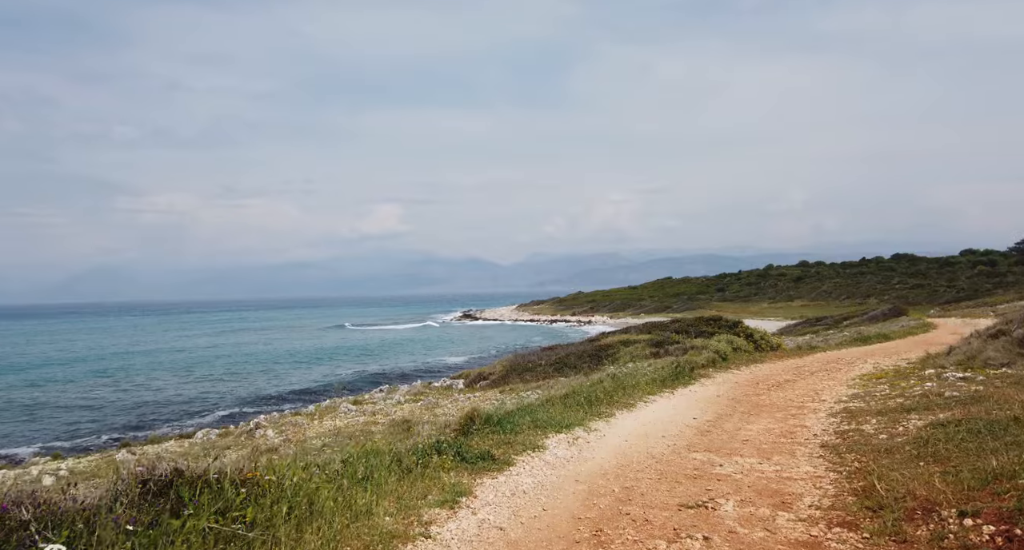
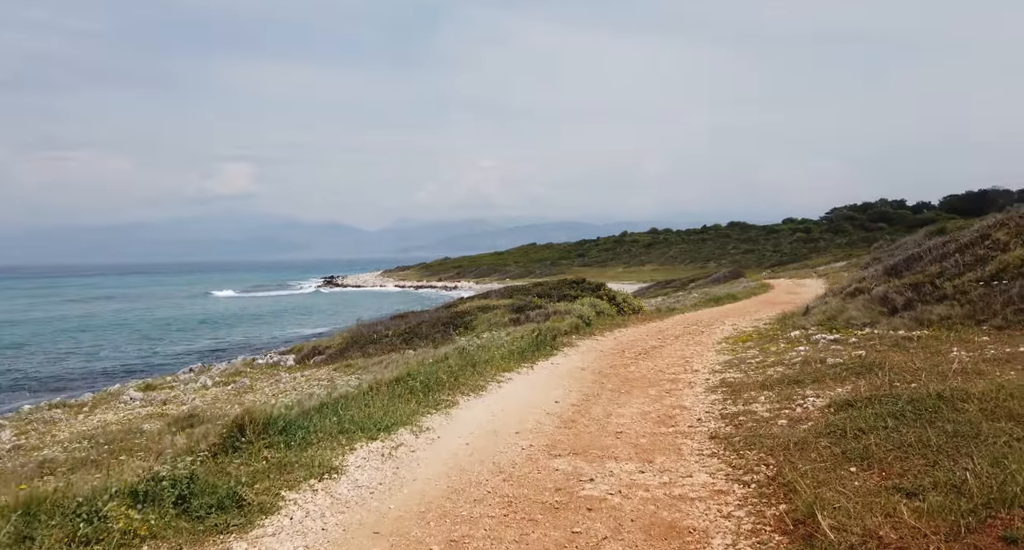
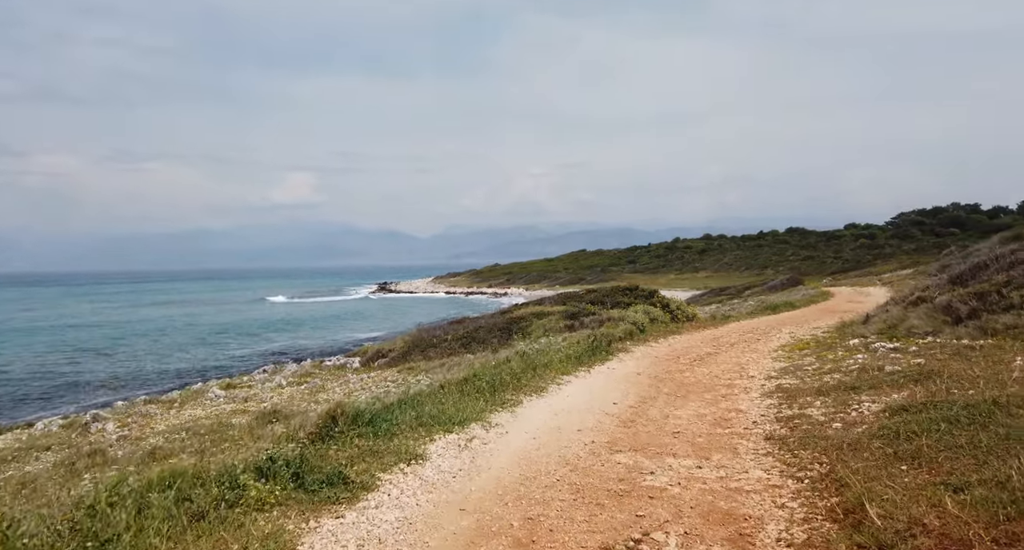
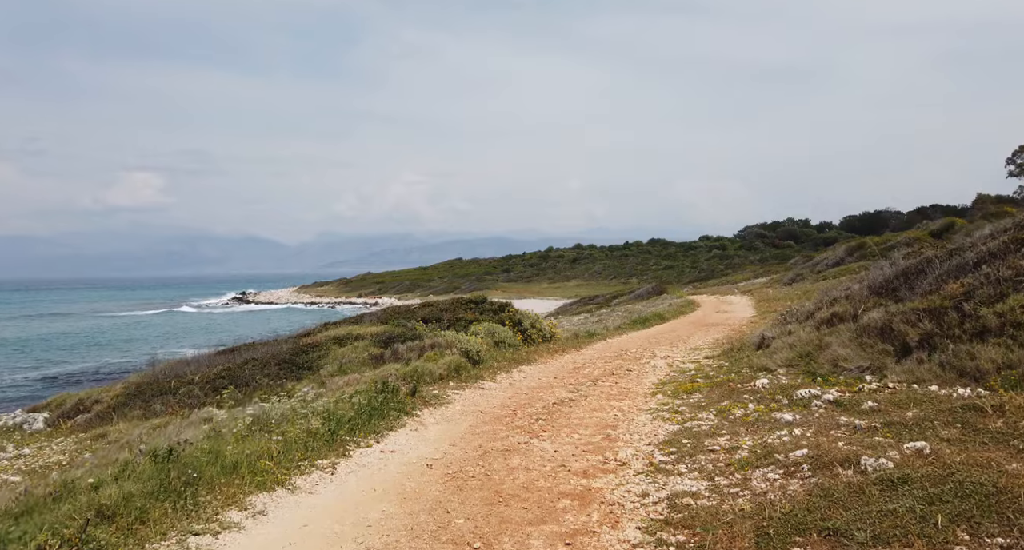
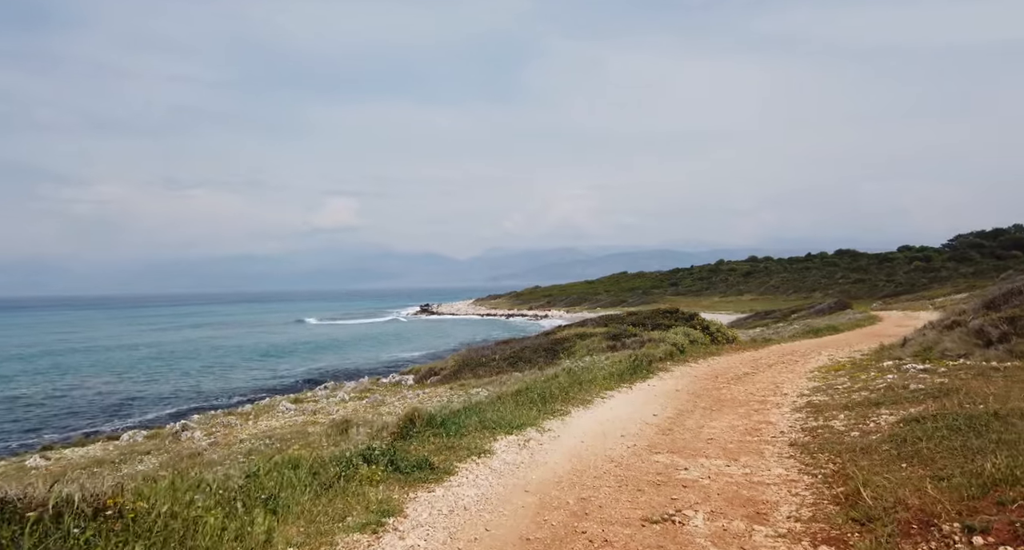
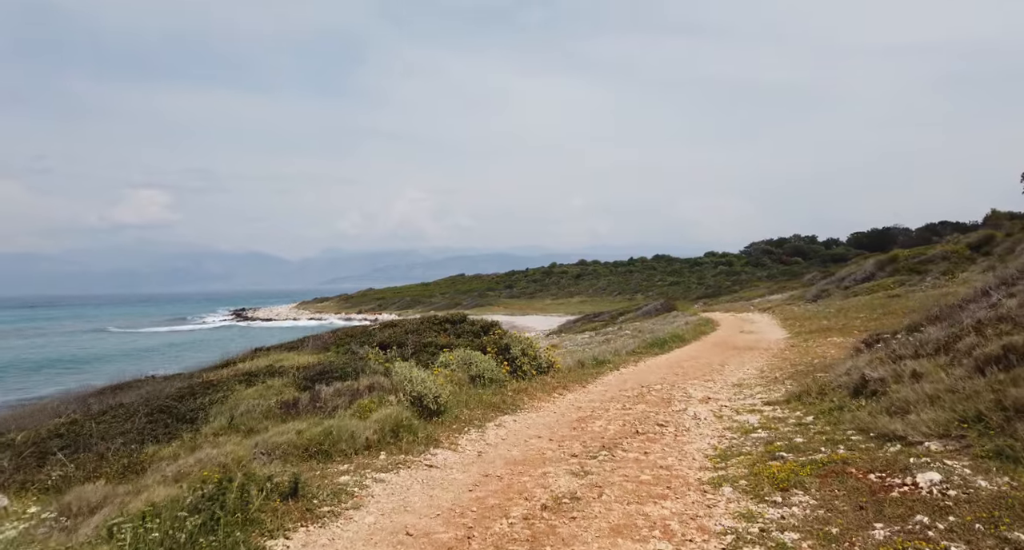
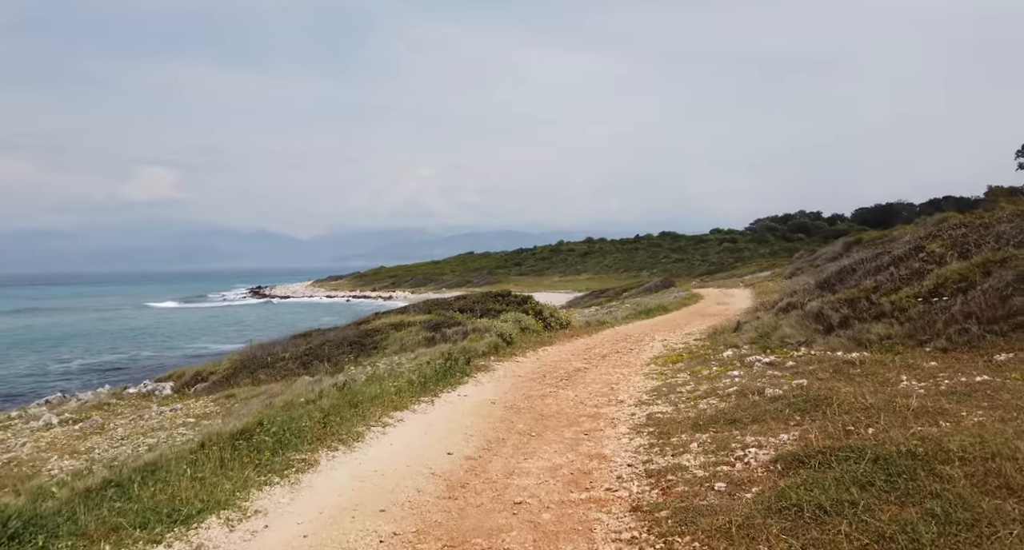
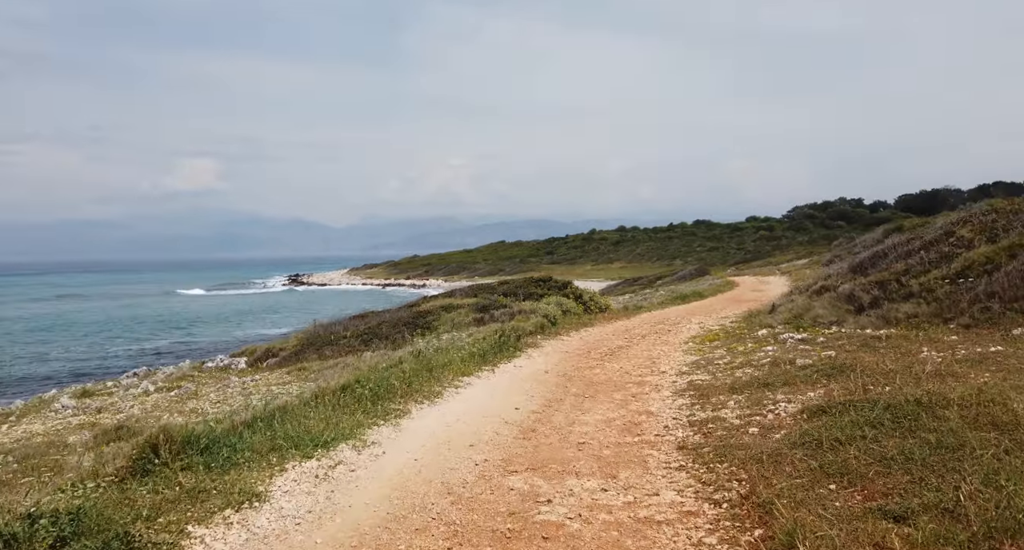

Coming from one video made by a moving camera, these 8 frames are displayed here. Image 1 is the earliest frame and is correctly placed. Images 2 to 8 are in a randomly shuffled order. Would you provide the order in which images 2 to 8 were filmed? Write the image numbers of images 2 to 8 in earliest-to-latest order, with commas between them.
5, 3, 2, 8, 7, 4, 6
